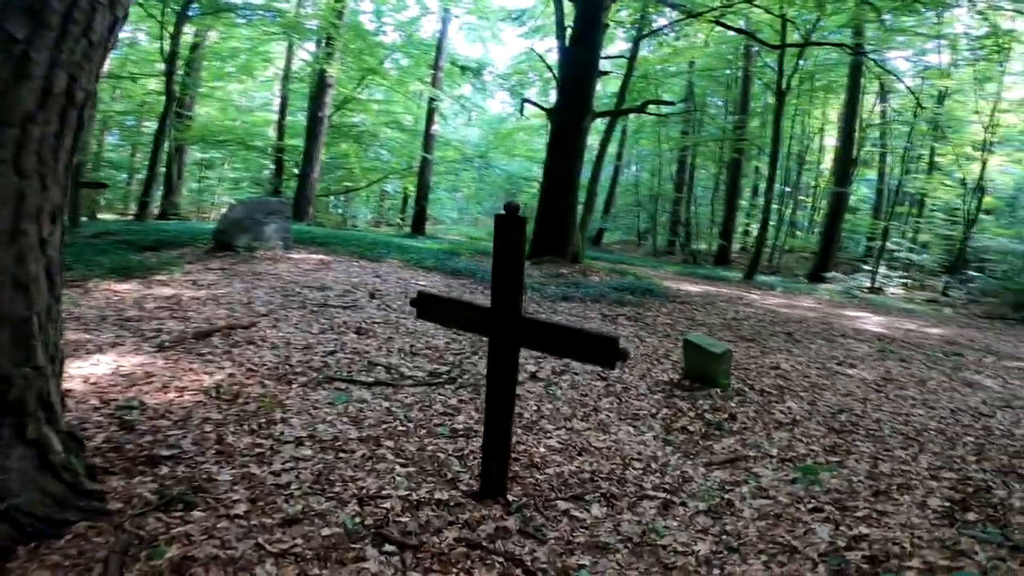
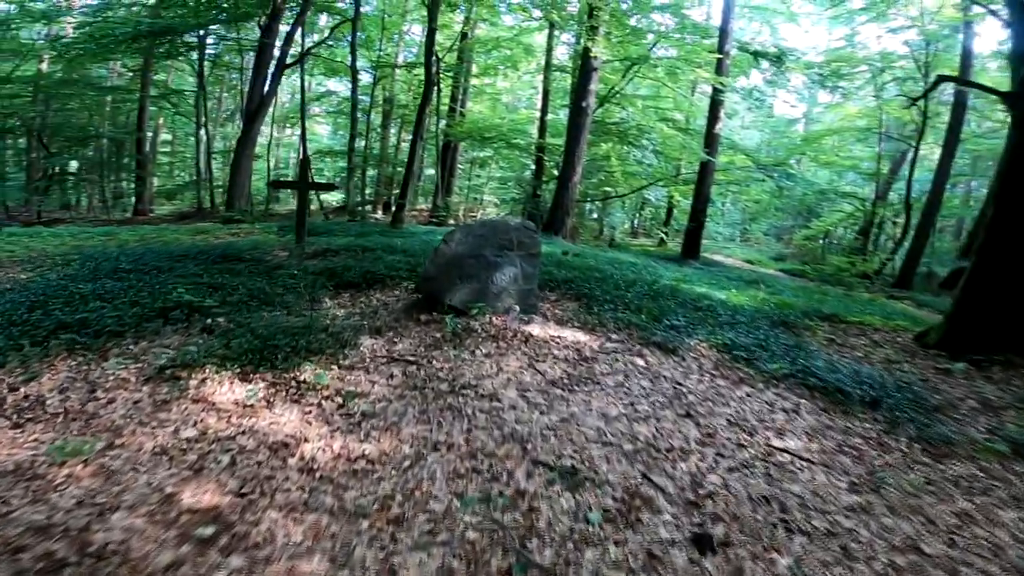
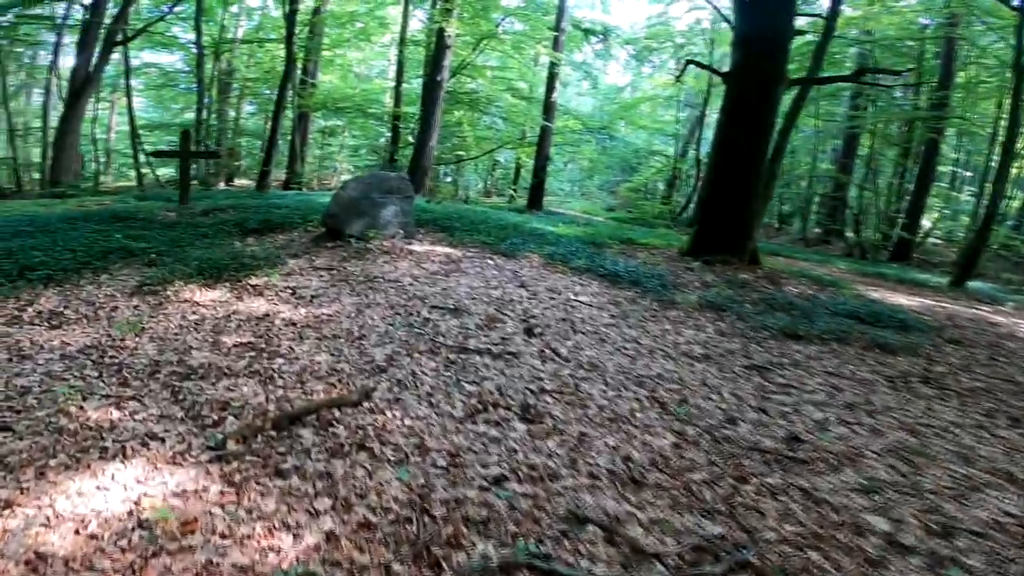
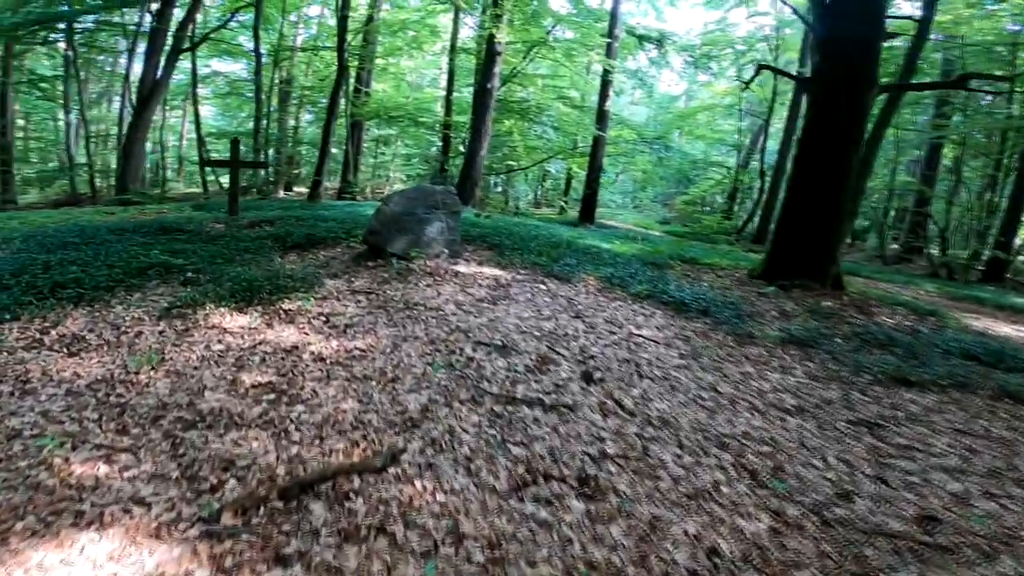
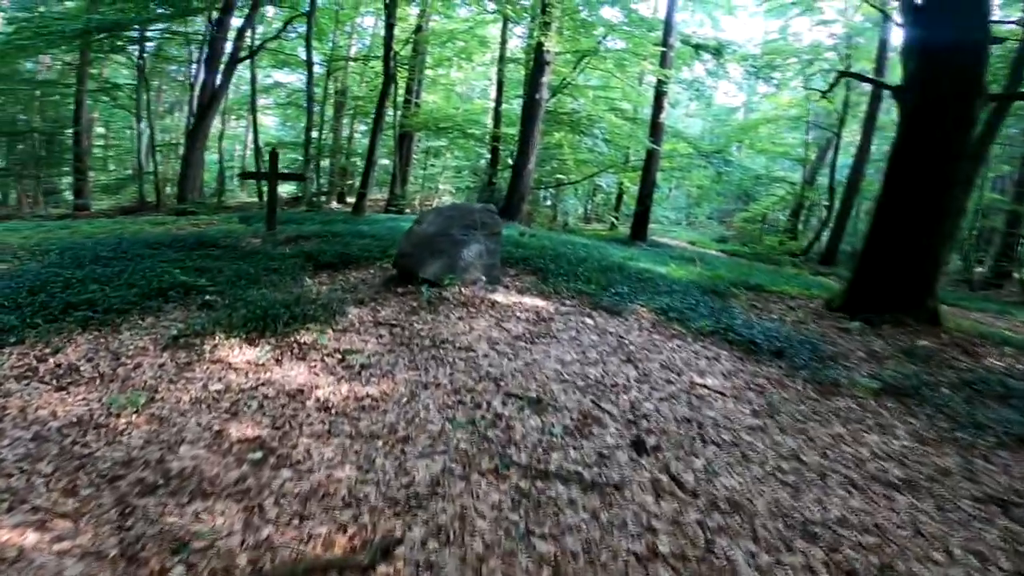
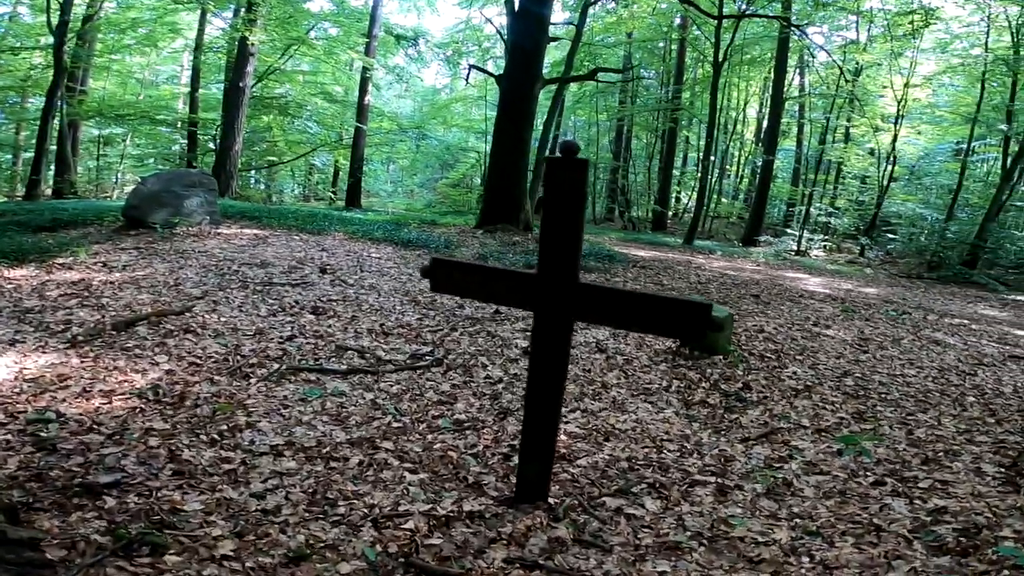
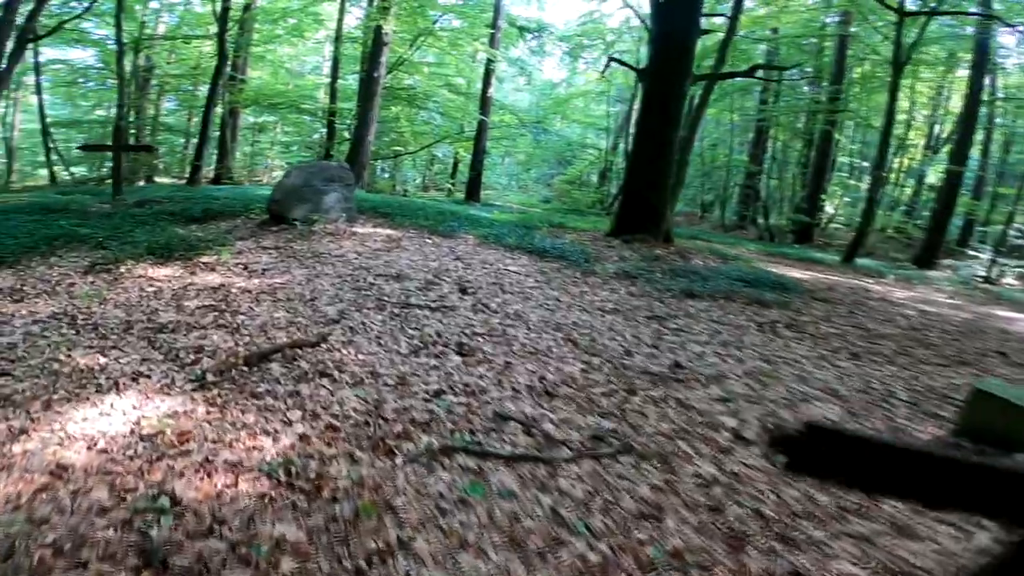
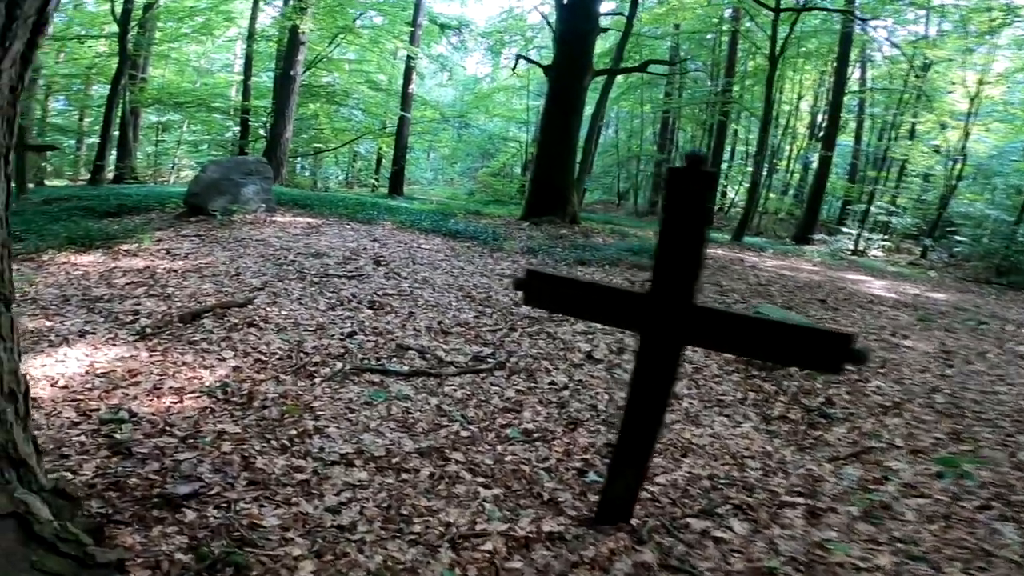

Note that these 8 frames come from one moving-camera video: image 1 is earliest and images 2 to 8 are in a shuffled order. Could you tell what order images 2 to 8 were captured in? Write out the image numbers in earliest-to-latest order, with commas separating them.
6, 8, 7, 3, 4, 5, 2
